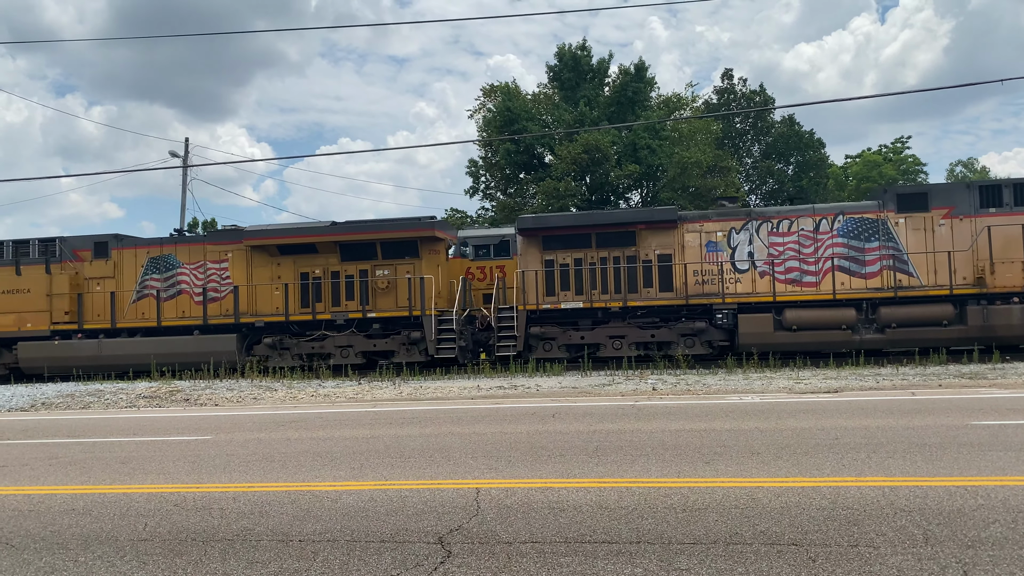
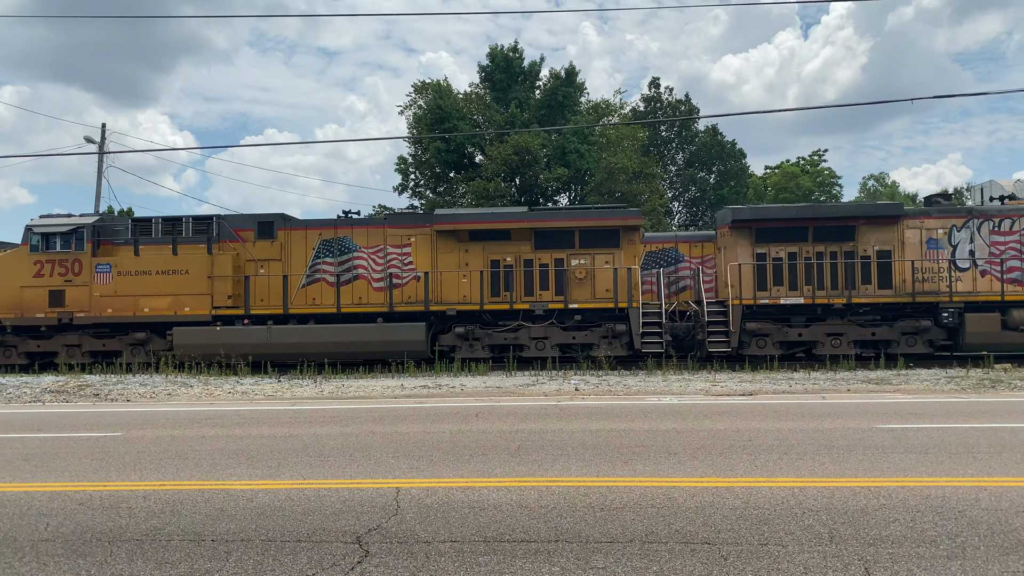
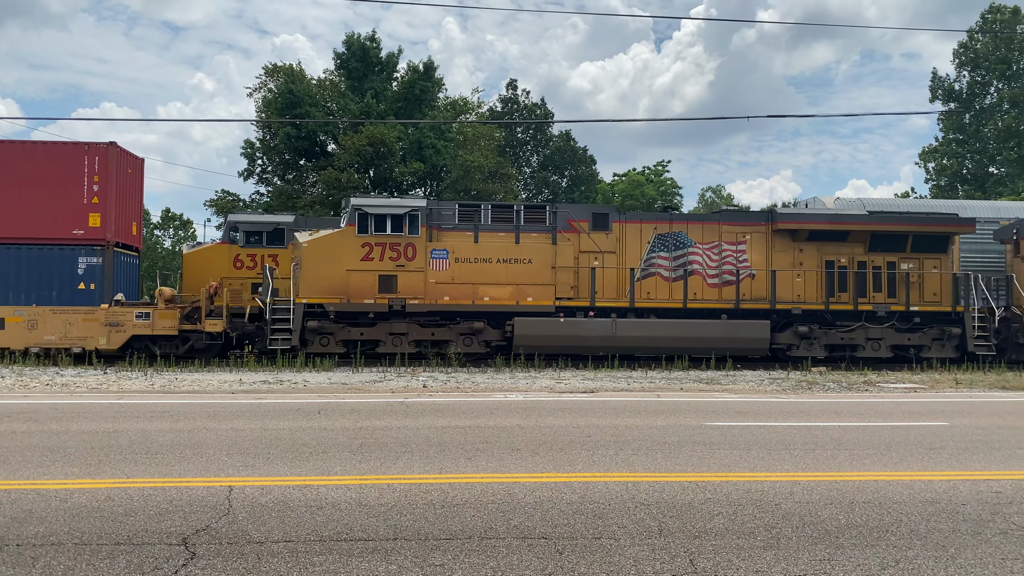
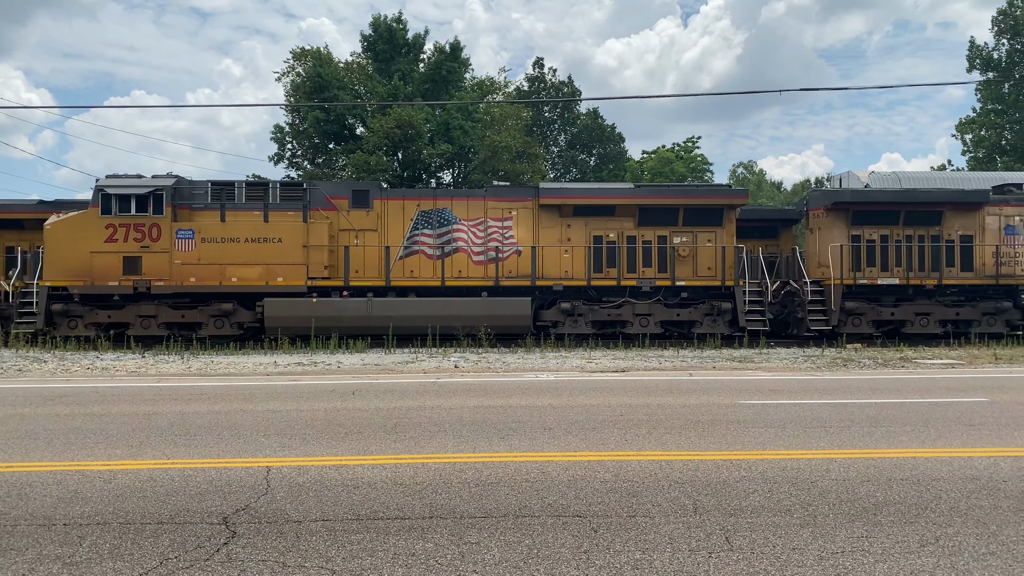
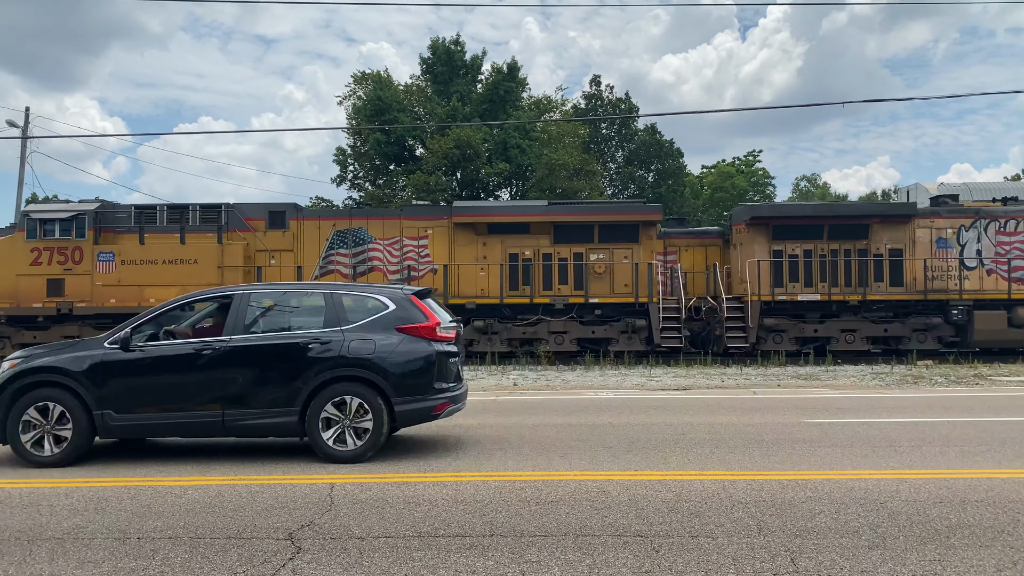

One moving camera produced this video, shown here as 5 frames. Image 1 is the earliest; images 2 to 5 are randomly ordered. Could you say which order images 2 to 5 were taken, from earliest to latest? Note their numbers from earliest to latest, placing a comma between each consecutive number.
2, 5, 4, 3
